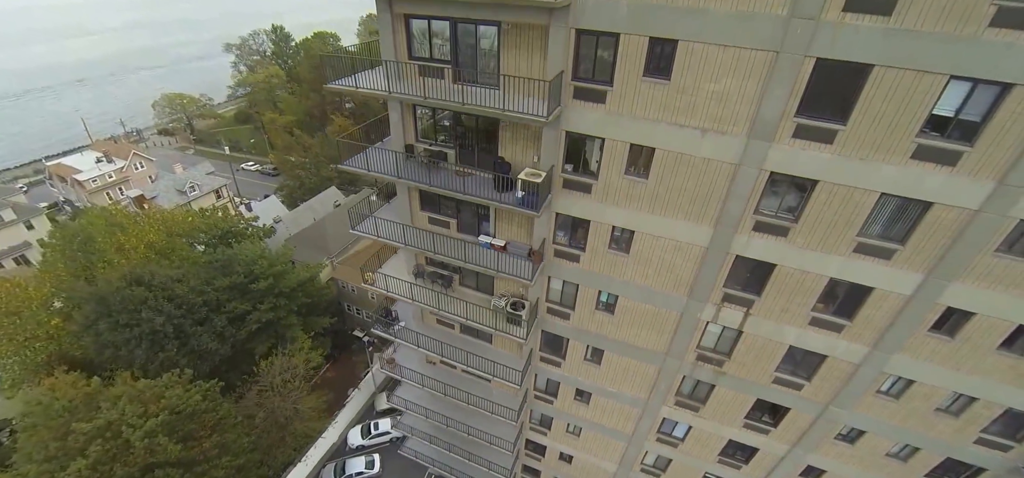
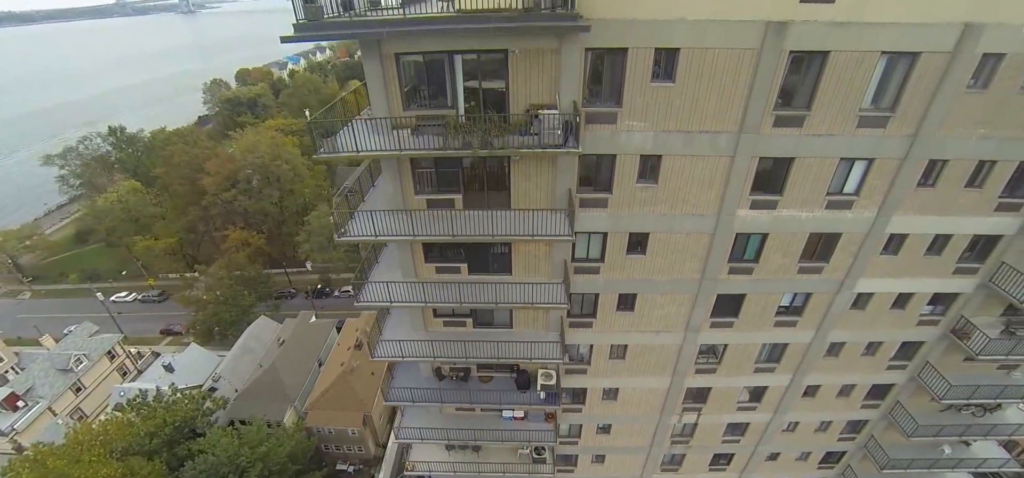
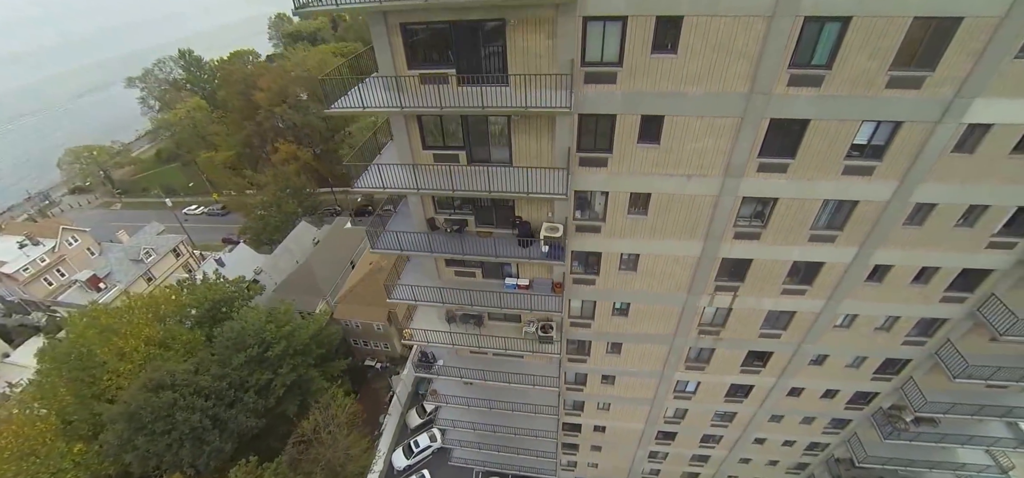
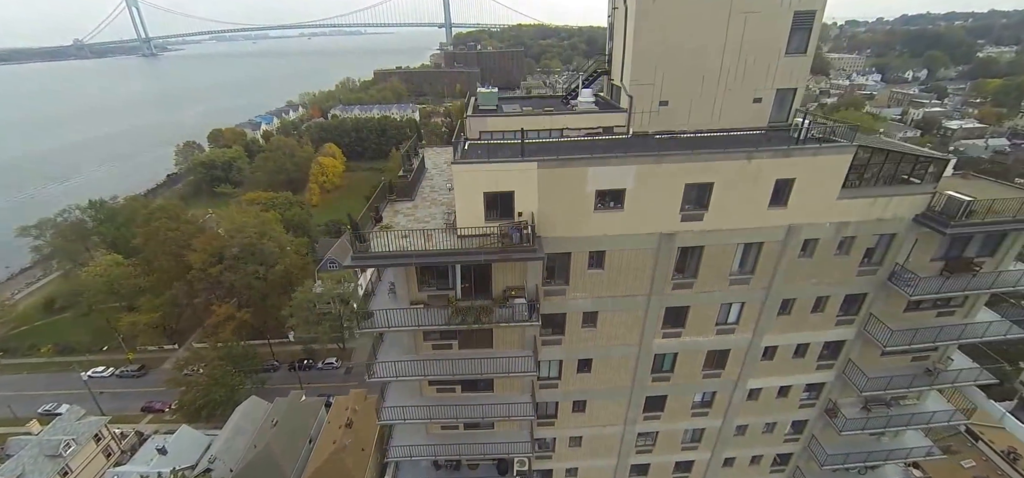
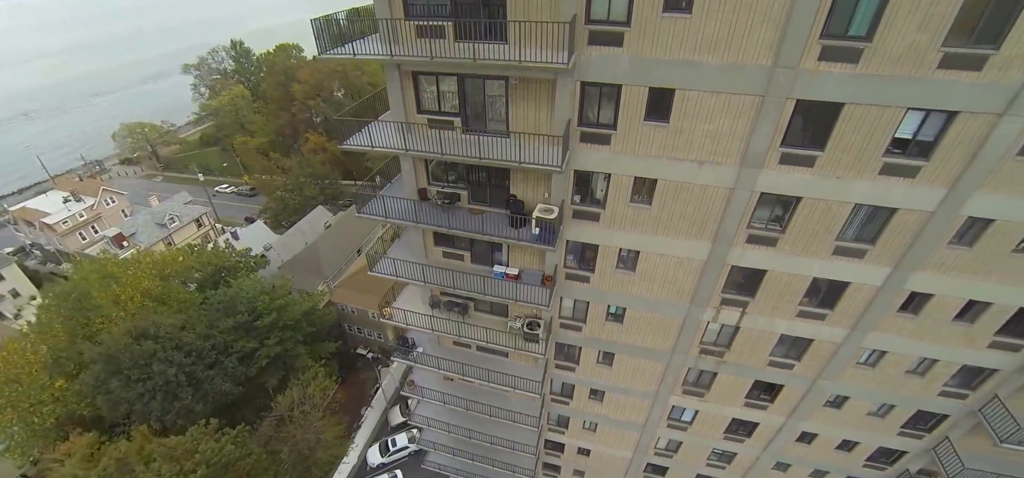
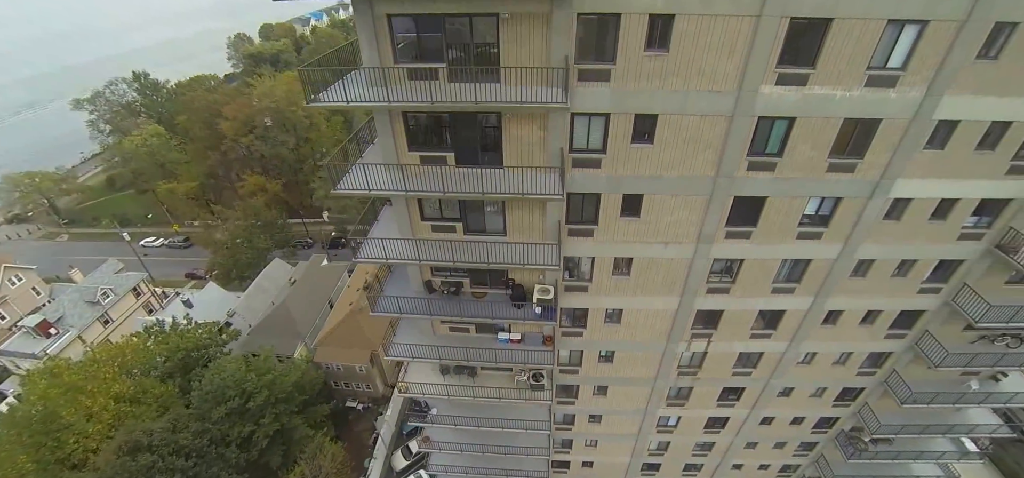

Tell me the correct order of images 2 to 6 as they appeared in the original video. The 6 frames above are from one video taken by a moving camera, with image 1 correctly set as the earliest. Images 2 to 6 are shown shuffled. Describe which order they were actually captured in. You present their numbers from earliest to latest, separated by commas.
5, 3, 6, 2, 4
